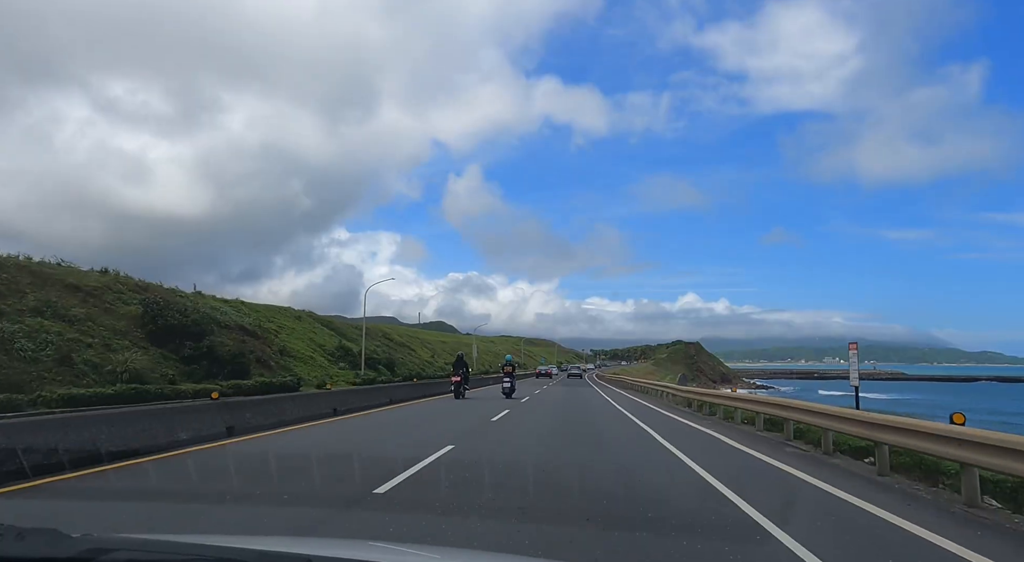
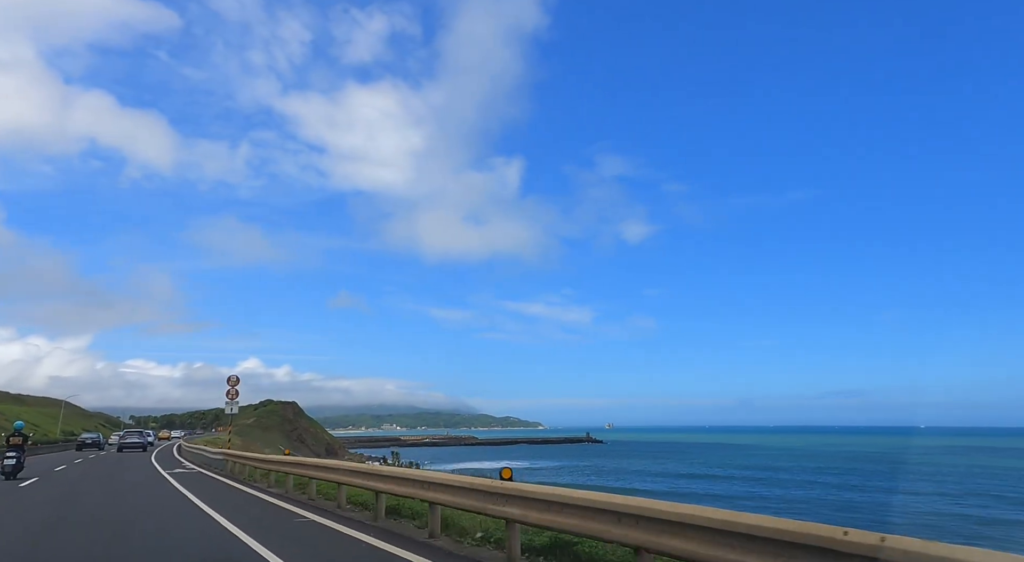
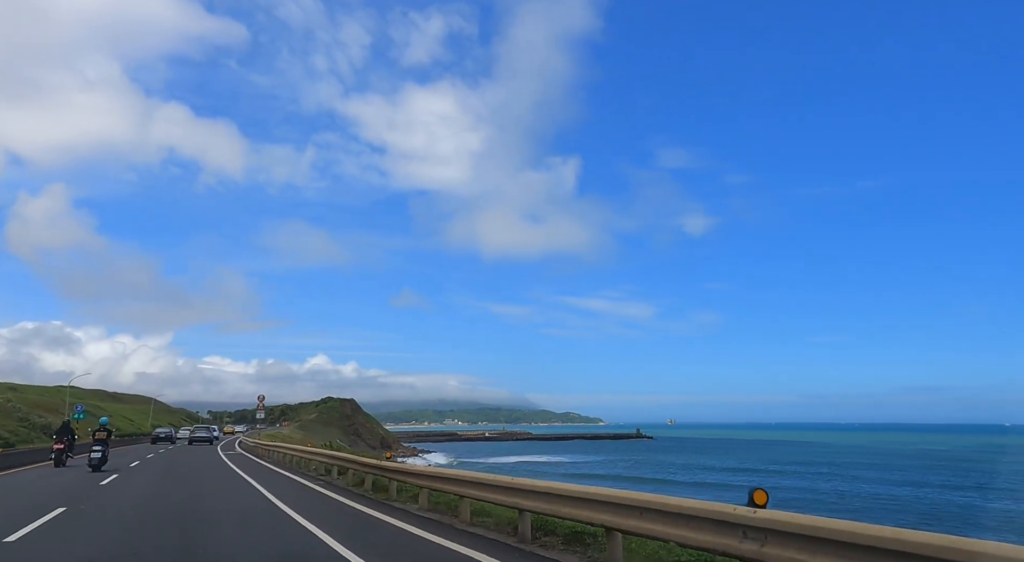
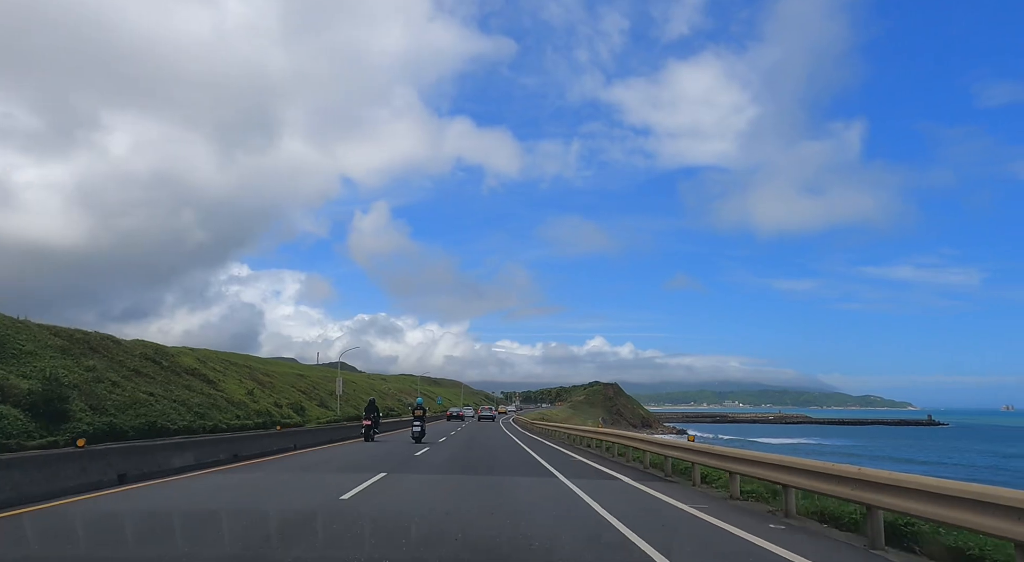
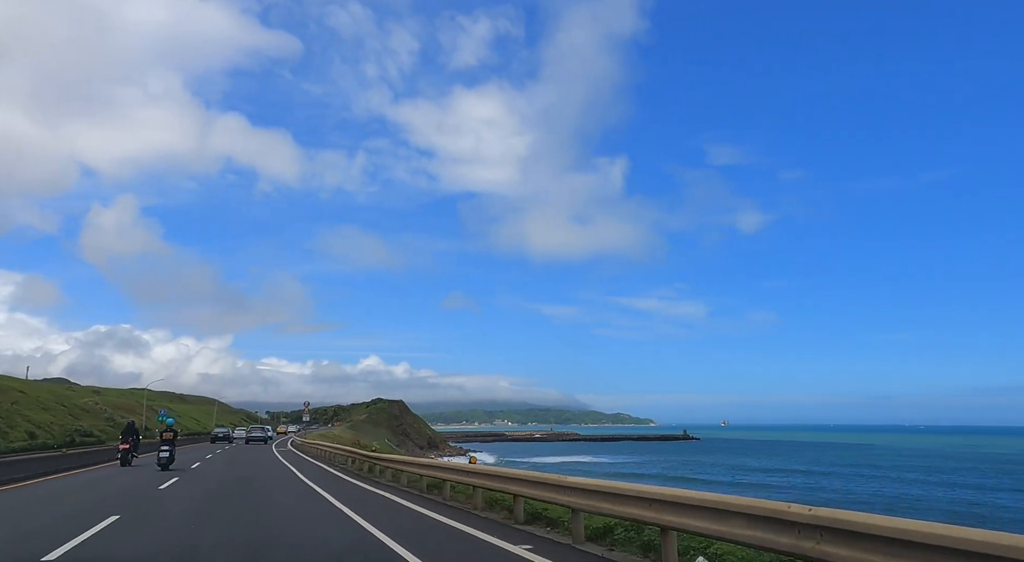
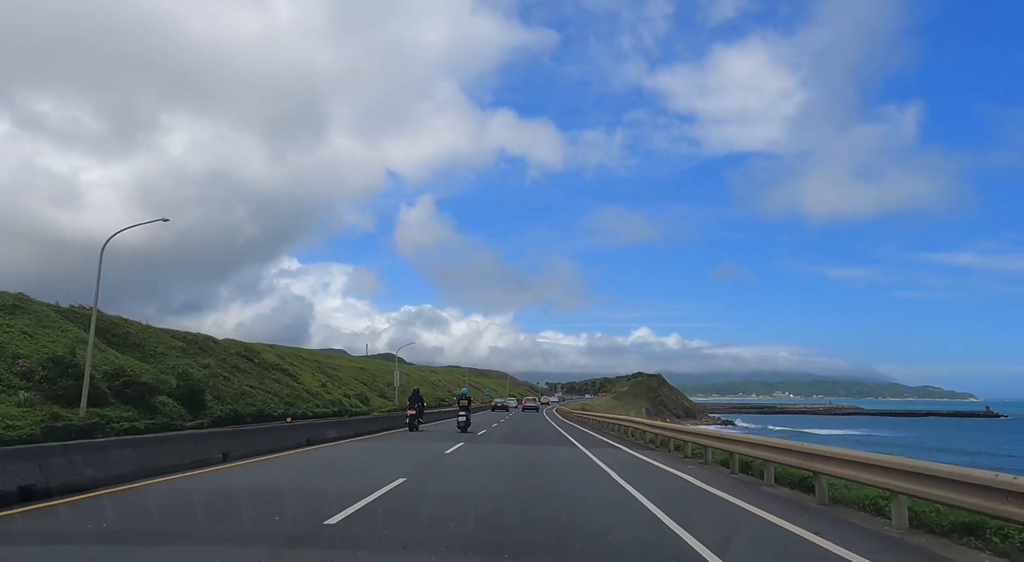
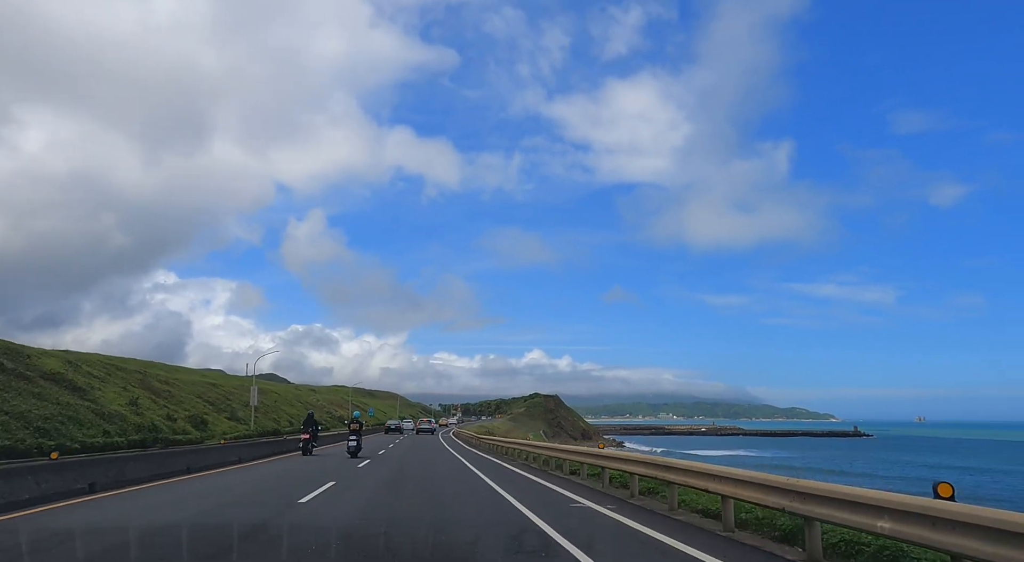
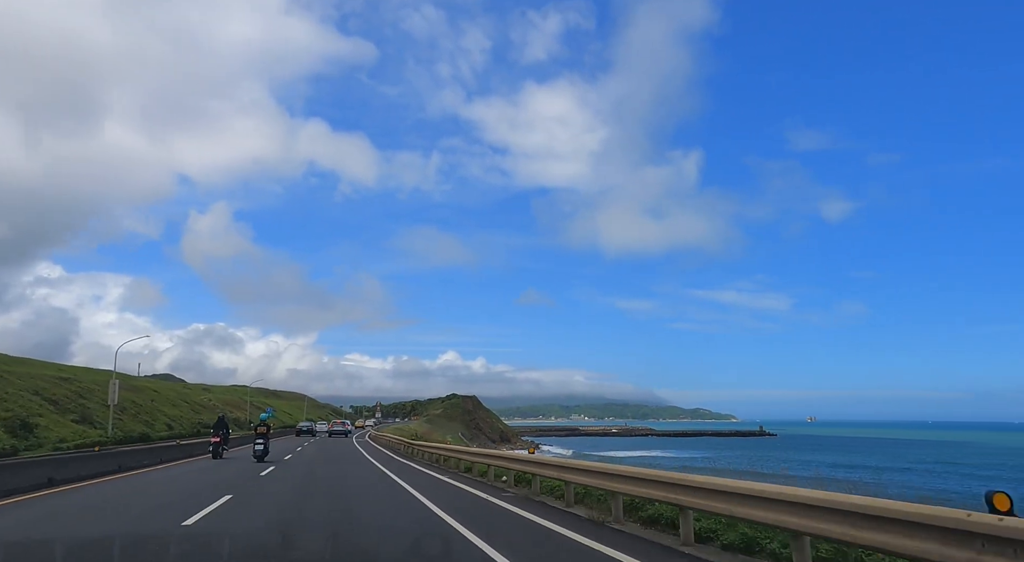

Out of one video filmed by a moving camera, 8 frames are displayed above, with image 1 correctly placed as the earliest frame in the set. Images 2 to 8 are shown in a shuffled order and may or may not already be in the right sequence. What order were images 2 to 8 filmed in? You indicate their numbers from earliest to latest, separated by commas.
6, 4, 7, 8, 5, 3, 2
